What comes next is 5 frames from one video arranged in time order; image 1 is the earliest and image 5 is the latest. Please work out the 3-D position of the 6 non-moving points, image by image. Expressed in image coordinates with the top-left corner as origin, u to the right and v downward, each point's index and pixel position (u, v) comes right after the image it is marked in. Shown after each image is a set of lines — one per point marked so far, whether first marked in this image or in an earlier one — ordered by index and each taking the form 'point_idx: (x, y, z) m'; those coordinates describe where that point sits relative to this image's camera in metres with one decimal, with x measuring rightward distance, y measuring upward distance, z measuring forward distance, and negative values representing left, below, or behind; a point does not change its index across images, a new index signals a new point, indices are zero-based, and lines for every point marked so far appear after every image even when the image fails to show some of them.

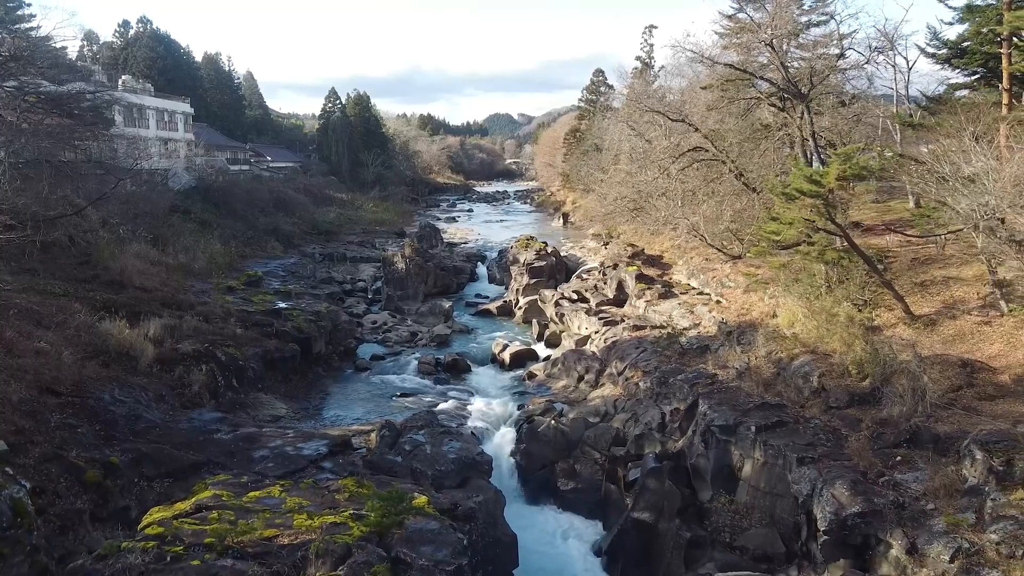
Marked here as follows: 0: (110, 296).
0: (-10.4, -0.2, +16.6) m
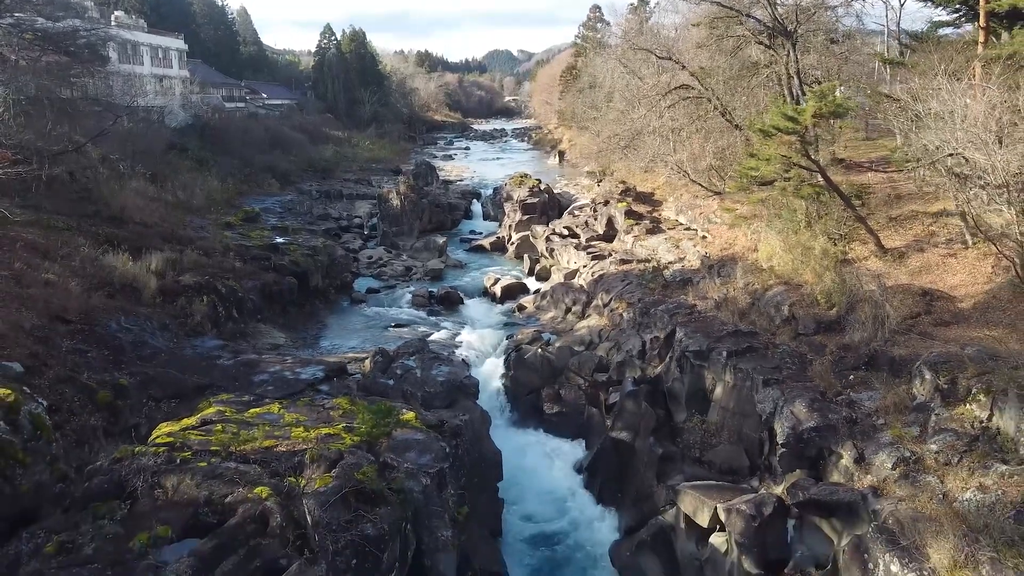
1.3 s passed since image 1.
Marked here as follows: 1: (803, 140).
0: (-10.7, +1.5, +17.1) m
1: (+6.2, +3.2, +13.7) m
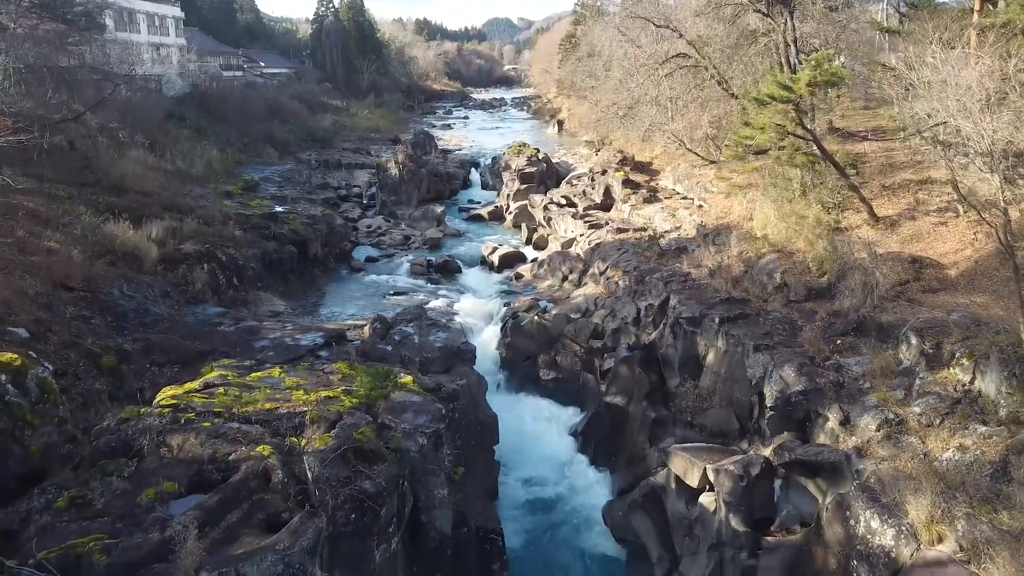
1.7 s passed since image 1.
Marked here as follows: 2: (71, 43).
0: (-10.7, +2.4, +17.2) m
1: (+6.1, +3.8, +13.7) m
2: (-12.2, +6.9, +18.2) m
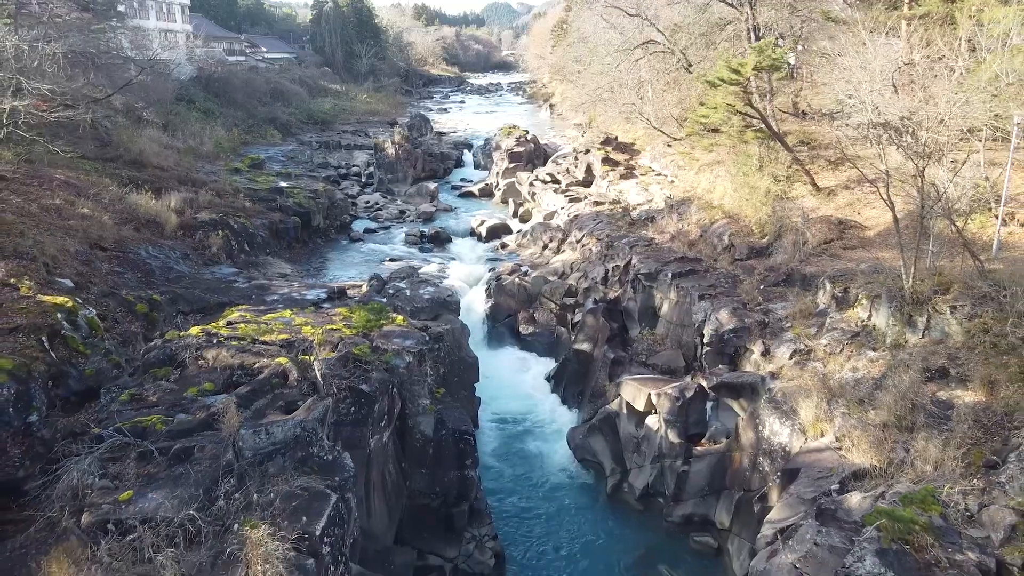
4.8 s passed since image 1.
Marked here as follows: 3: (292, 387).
0: (-11.2, +3.4, +18.9) m
1: (+5.6, +4.8, +15.4) m
2: (-12.7, +8.0, +19.8) m
3: (-2.9, -1.3, +8.5) m
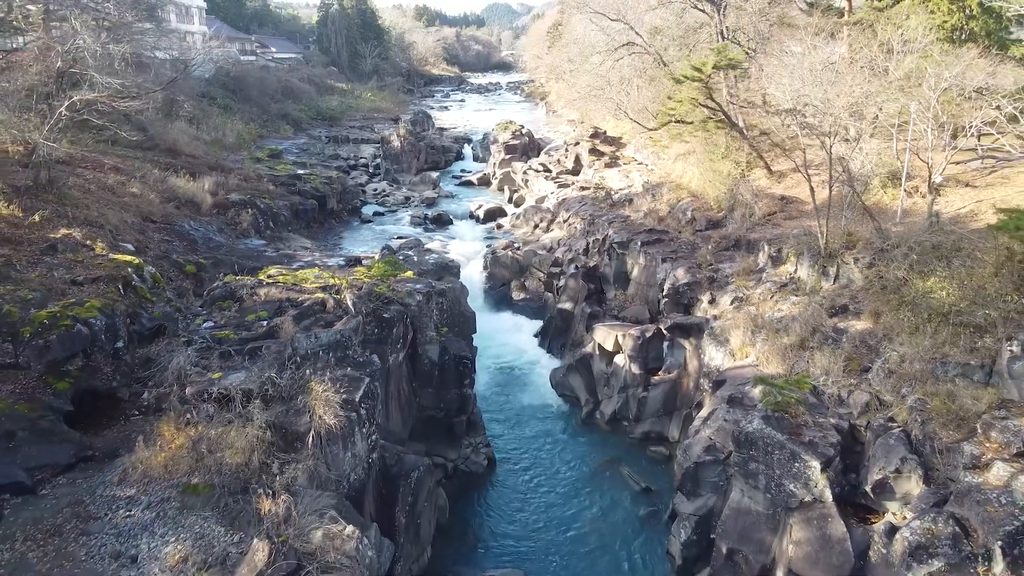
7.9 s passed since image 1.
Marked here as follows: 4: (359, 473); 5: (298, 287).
0: (-11.4, +4.3, +21.4) m
1: (+5.4, +5.6, +17.9) m
2: (-12.8, +8.8, +22.2) m
3: (-3.1, -0.4, +10.9) m
4: (-2.0, -2.5, +8.5) m
5: (-4.1, 0.0, +12.1) m
